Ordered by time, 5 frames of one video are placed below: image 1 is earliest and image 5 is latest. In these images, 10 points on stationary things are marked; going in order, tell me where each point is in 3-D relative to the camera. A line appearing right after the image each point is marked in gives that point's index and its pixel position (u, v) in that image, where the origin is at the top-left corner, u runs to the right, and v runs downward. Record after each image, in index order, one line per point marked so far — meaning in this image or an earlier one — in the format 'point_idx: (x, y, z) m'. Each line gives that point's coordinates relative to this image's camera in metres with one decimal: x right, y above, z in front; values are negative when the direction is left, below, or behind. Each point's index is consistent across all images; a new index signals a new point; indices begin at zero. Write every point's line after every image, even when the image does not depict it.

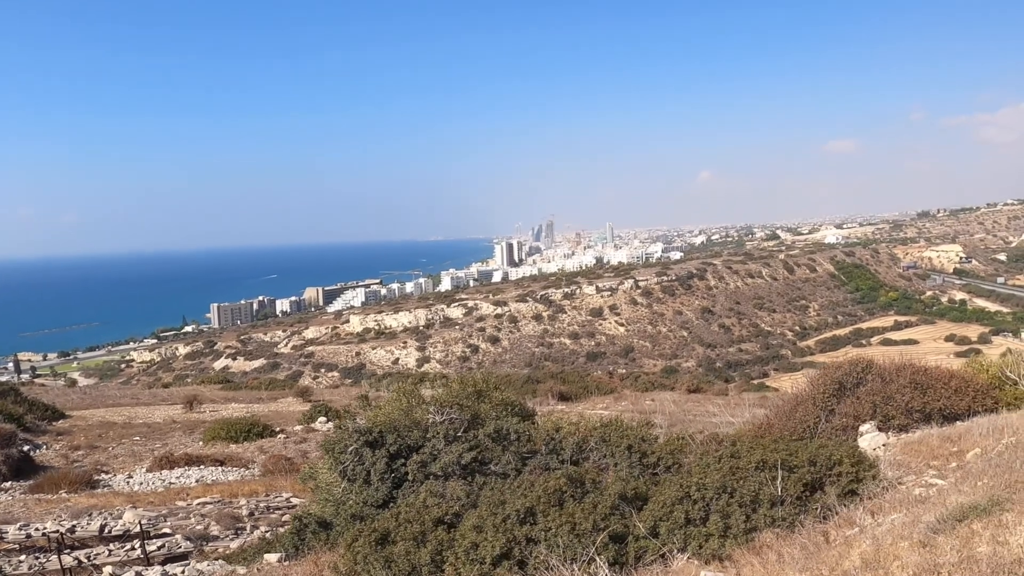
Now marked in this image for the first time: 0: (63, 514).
0: (-5.4, -2.7, +6.8) m
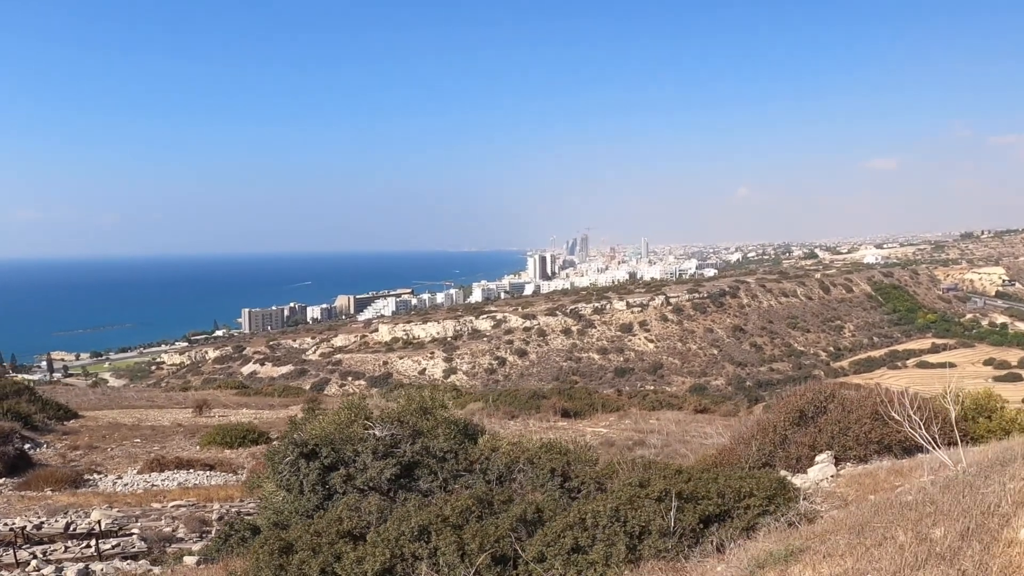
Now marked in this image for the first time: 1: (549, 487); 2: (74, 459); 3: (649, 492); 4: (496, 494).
0: (-5.9, -2.8, +7.1) m
1: (+0.3, -1.6, +4.5) m
2: (-8.7, -3.4, +11.3) m
3: (+0.9, -1.3, +3.6) m
4: (-0.1, -1.5, +4.2) m
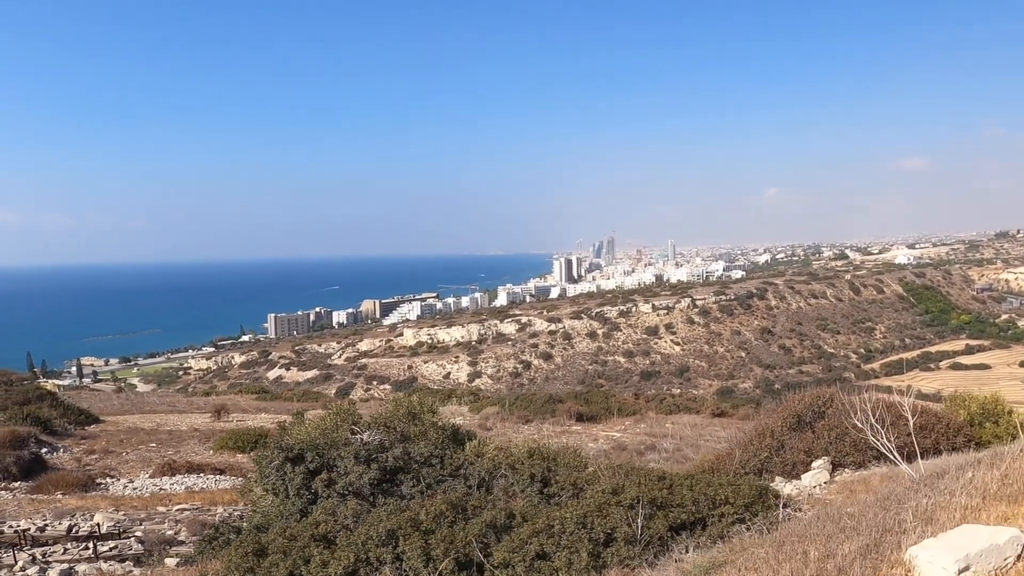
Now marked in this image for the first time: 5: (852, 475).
0: (-6.0, -2.9, +7.3) m
1: (+0.1, -1.6, +4.5) m
2: (-8.6, -3.6, +11.6) m
3: (+0.7, -1.3, +3.6) m
4: (-0.3, -1.6, +4.2) m
5: (+3.3, -1.8, +5.6) m
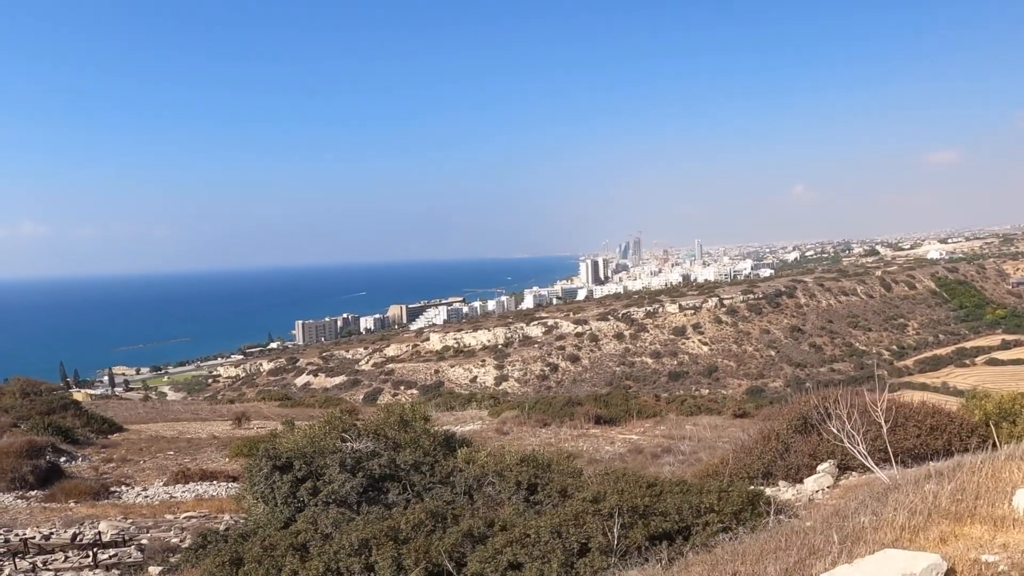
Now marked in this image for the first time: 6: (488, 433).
0: (-6.0, -3.1, +7.5) m
1: (0.0, -1.6, +4.4) m
2: (-8.4, -3.8, +11.8) m
3: (+0.5, -1.4, +3.5) m
4: (-0.4, -1.6, +4.1) m
5: (+3.3, -1.8, +5.4) m
6: (-0.5, -3.8, +14.9) m
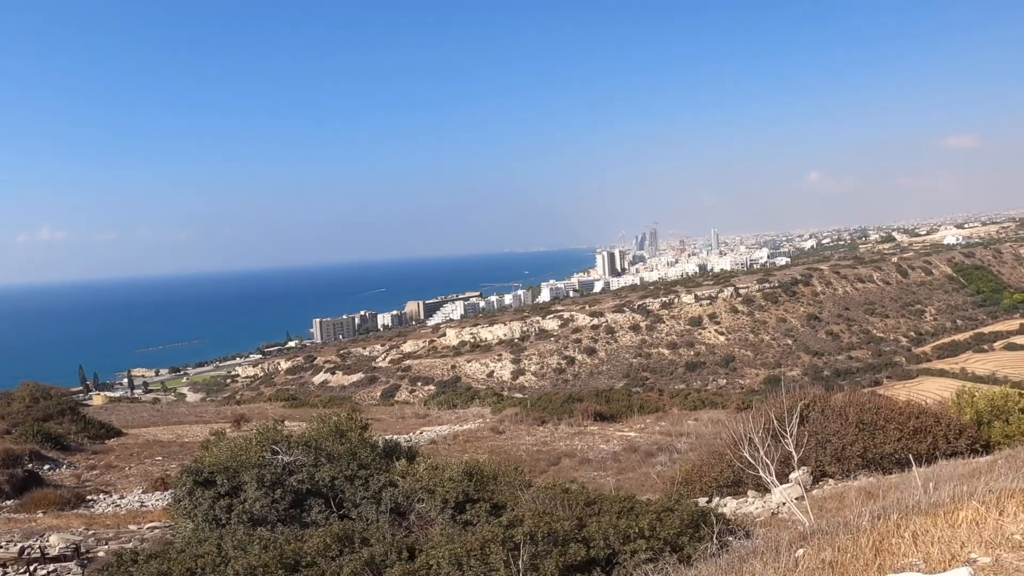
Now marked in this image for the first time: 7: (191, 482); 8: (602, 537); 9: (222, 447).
0: (-6.4, -3.2, +7.3) m
1: (-0.5, -1.6, +4.0) m
2: (-8.7, -3.9, +11.7) m
3: (0.0, -1.4, +3.1) m
4: (-0.9, -1.6, +3.8) m
5: (+2.8, -1.8, +5.0) m
6: (-0.8, -3.7, +14.6) m
7: (-2.5, -1.5, +4.5) m
8: (+0.5, -1.4, +3.3) m
9: (-2.5, -1.4, +5.0) m
